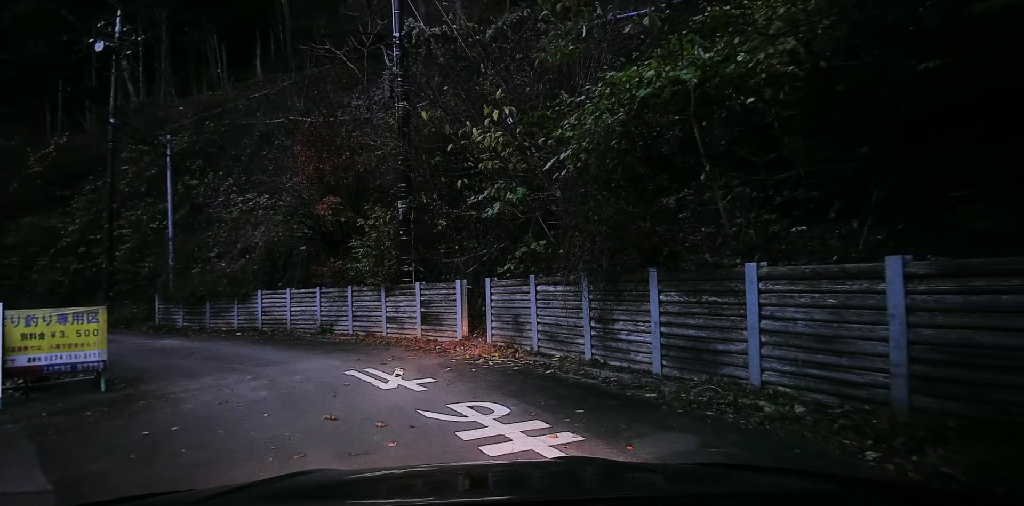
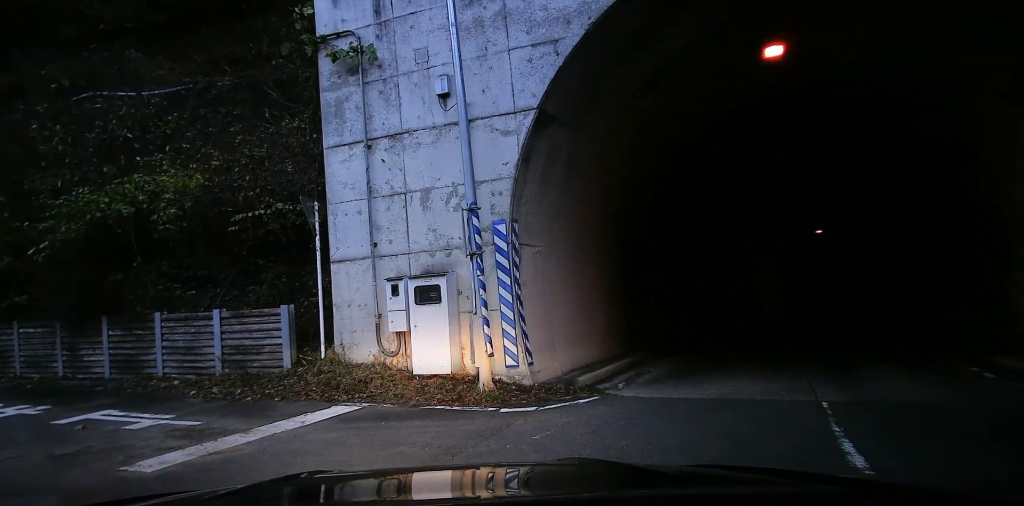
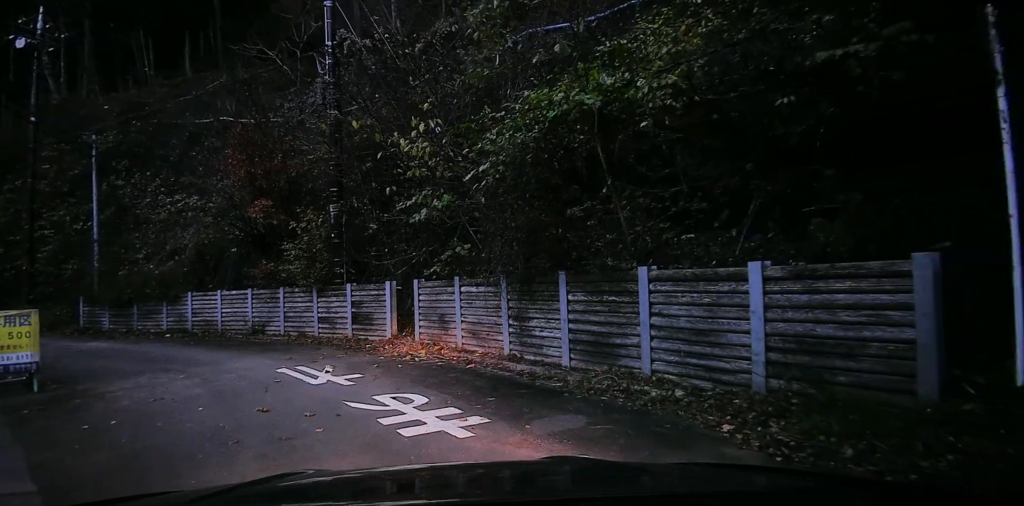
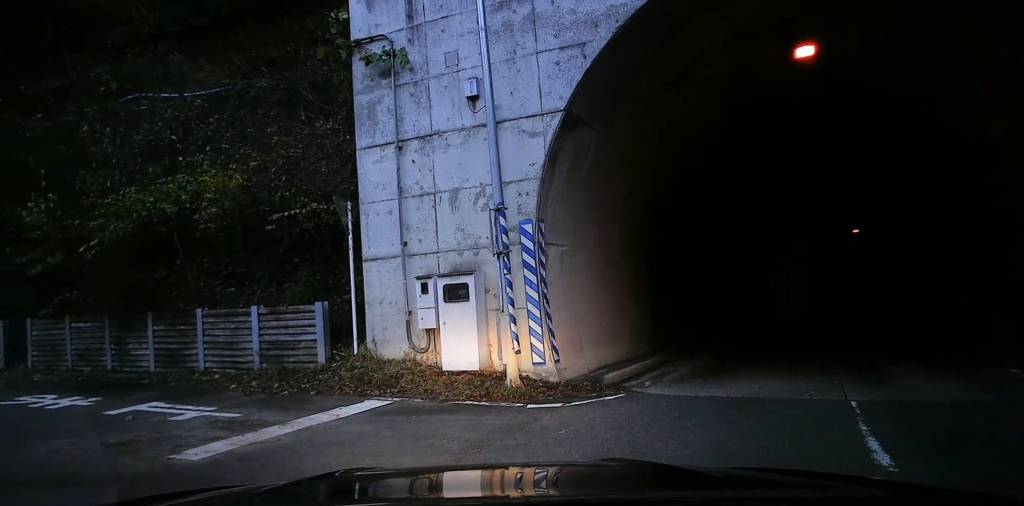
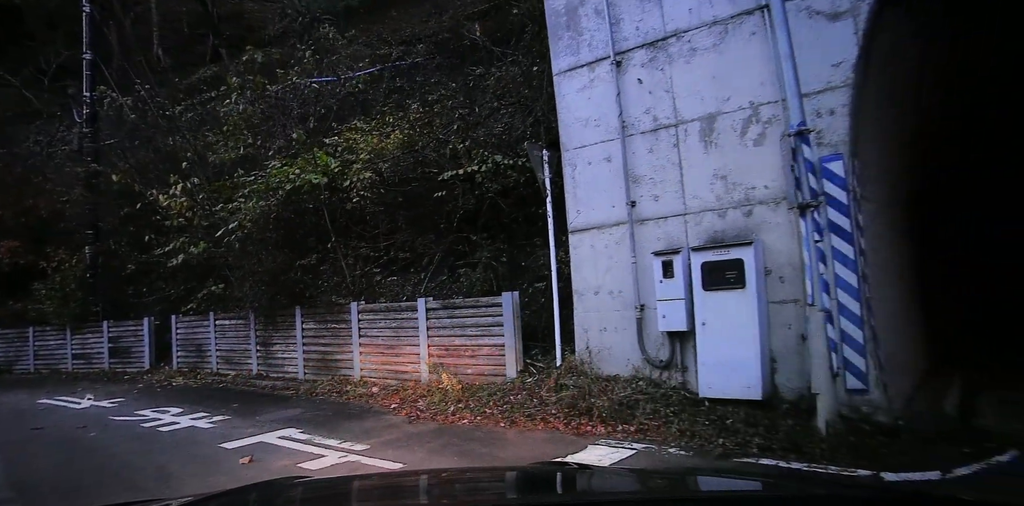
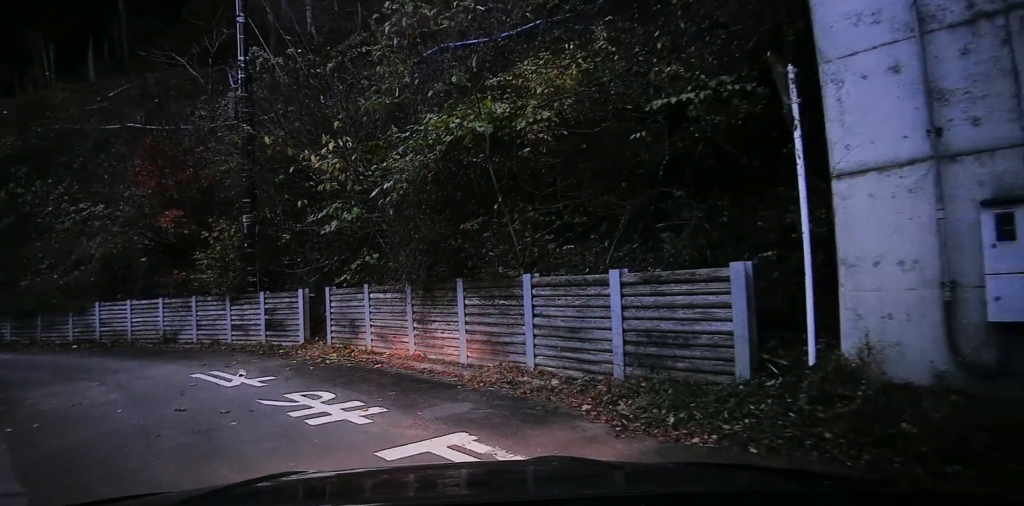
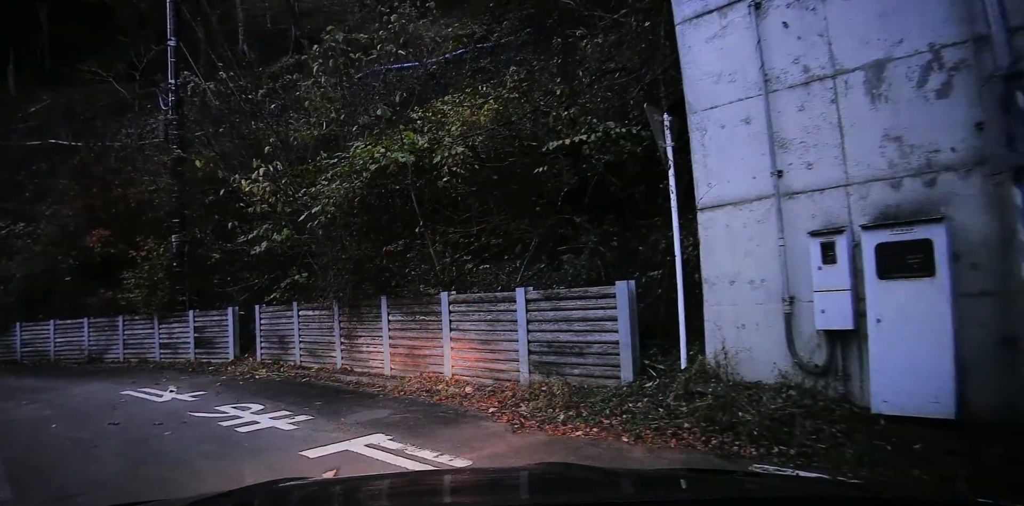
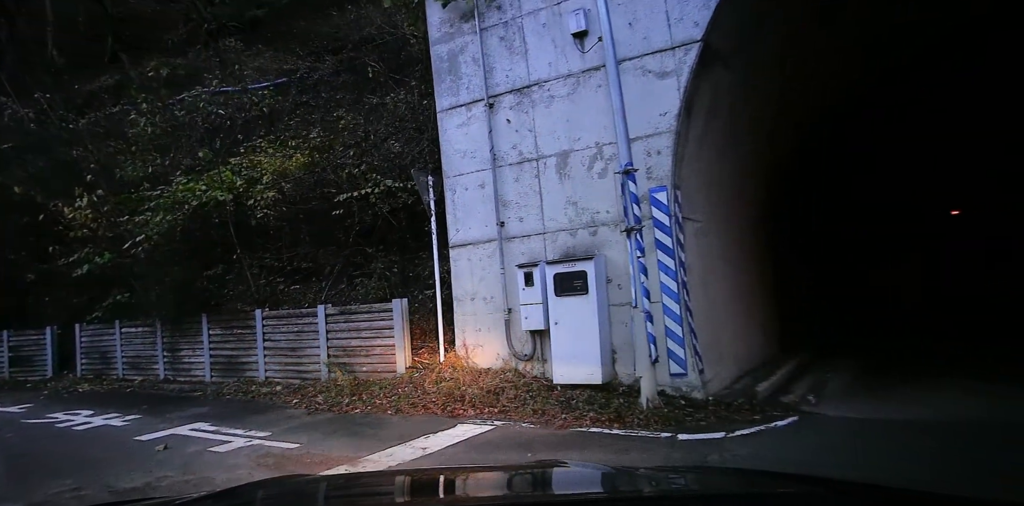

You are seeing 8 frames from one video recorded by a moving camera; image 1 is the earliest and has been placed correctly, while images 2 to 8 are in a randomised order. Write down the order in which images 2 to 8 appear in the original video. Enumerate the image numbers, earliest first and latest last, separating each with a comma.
3, 6, 7, 5, 8, 2, 4
